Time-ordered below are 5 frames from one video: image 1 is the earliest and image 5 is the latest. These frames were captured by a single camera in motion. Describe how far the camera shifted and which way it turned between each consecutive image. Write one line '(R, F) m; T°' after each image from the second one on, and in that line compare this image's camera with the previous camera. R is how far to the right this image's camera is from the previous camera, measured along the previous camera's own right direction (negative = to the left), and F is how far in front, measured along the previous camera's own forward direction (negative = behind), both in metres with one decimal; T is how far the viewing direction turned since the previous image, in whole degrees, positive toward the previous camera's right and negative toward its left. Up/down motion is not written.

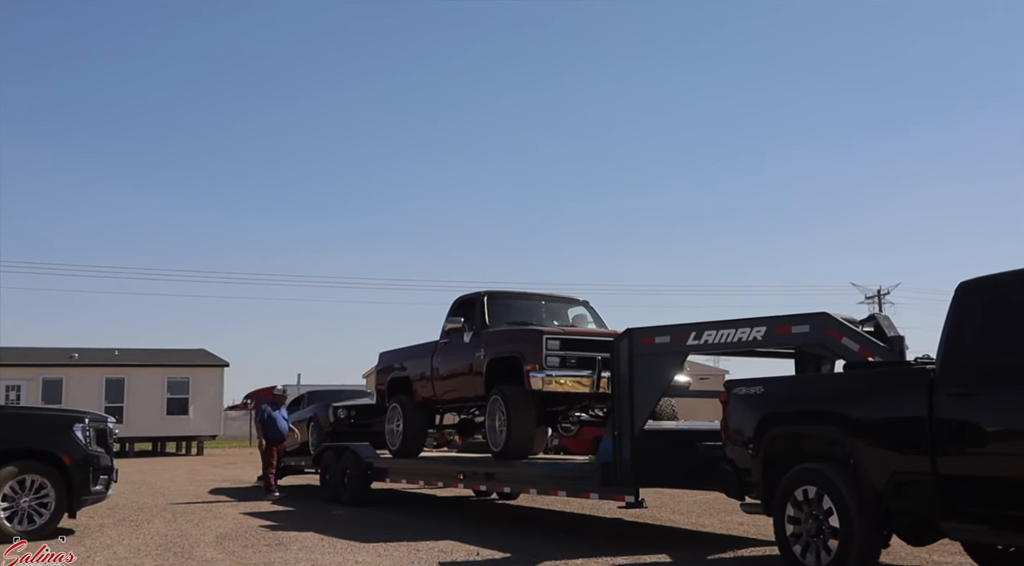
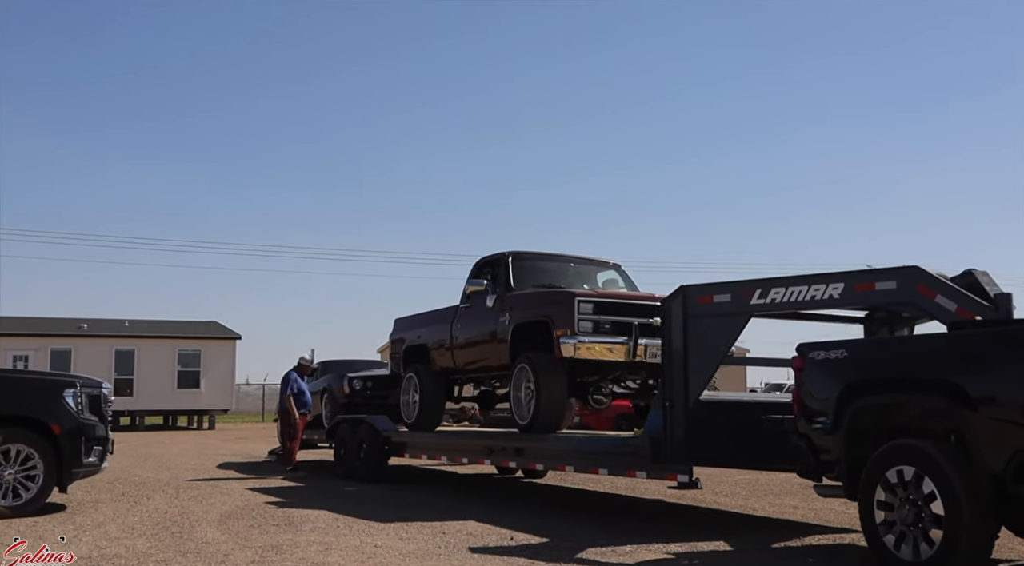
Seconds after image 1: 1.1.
(-0.2, +0.9) m; -1°
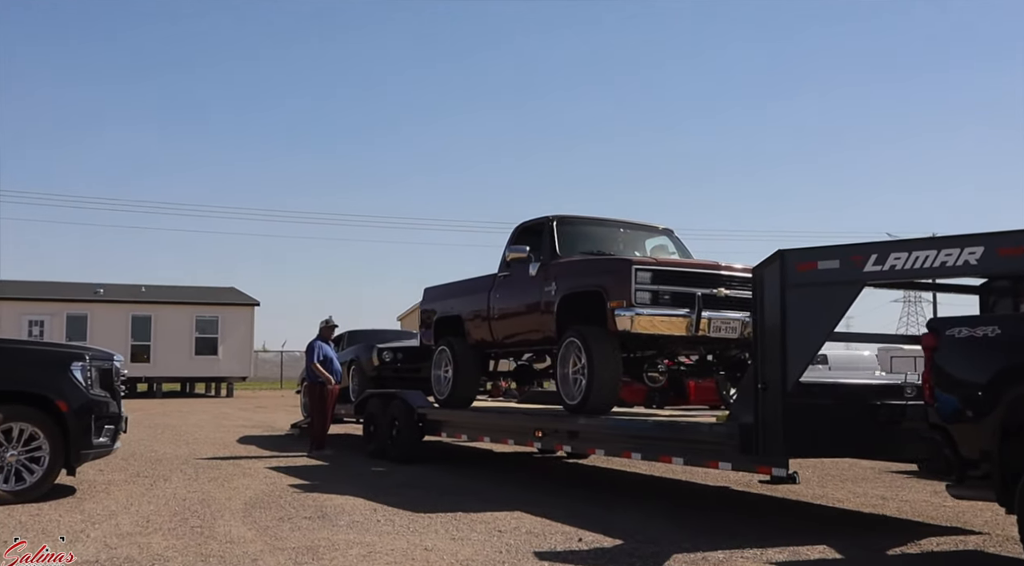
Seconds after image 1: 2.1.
(-0.4, +1.0) m; -1°
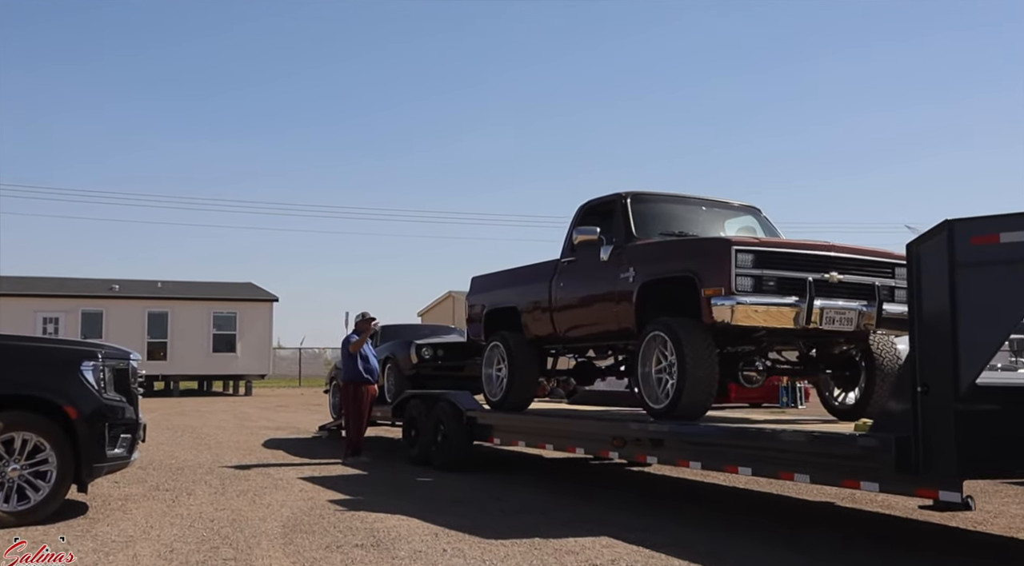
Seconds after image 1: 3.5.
(-0.5, +1.2) m; -1°
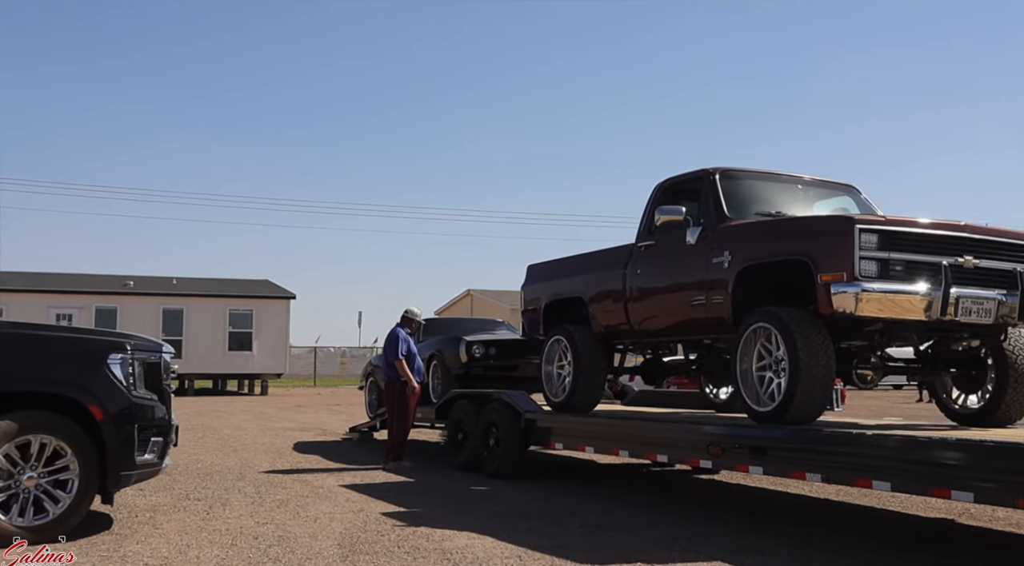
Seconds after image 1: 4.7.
(-0.5, +0.9) m; -1°
